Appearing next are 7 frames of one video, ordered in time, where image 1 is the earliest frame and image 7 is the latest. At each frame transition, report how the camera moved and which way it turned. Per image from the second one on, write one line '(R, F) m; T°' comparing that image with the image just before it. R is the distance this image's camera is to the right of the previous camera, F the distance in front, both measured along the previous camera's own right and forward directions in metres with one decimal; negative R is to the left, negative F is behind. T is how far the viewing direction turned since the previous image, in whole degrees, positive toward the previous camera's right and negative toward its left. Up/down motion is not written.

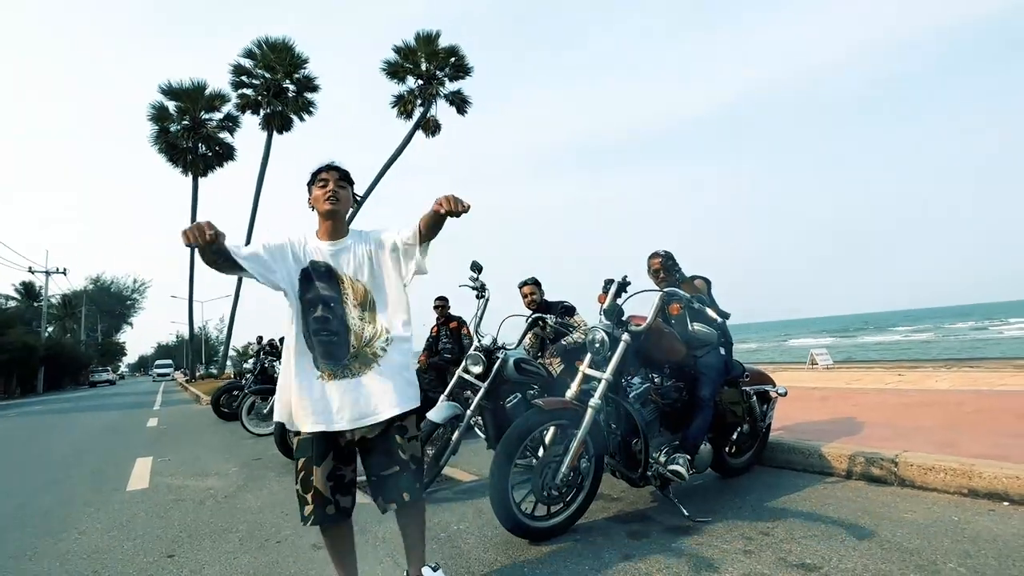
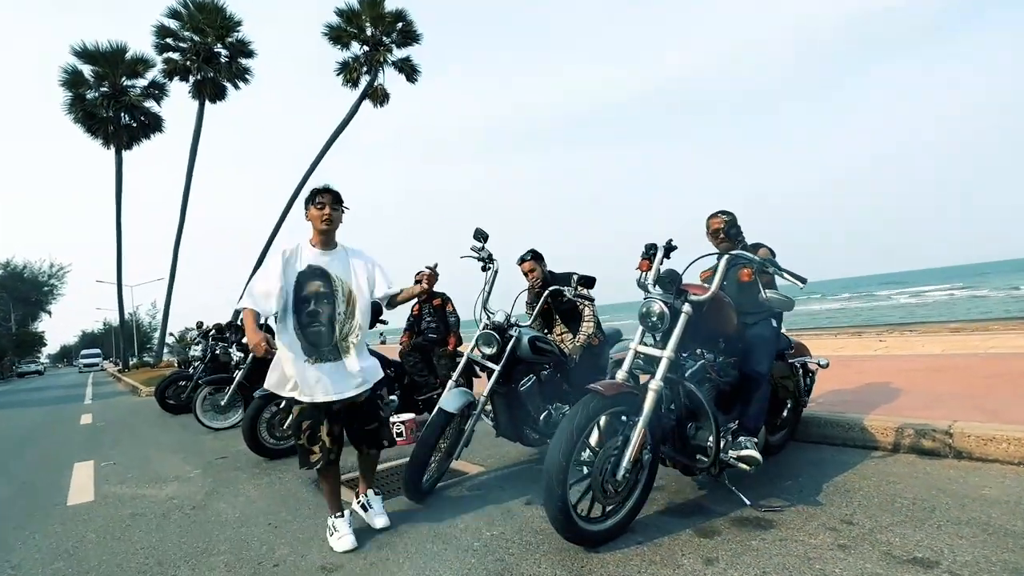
(-0.5, +0.6) m; +5°
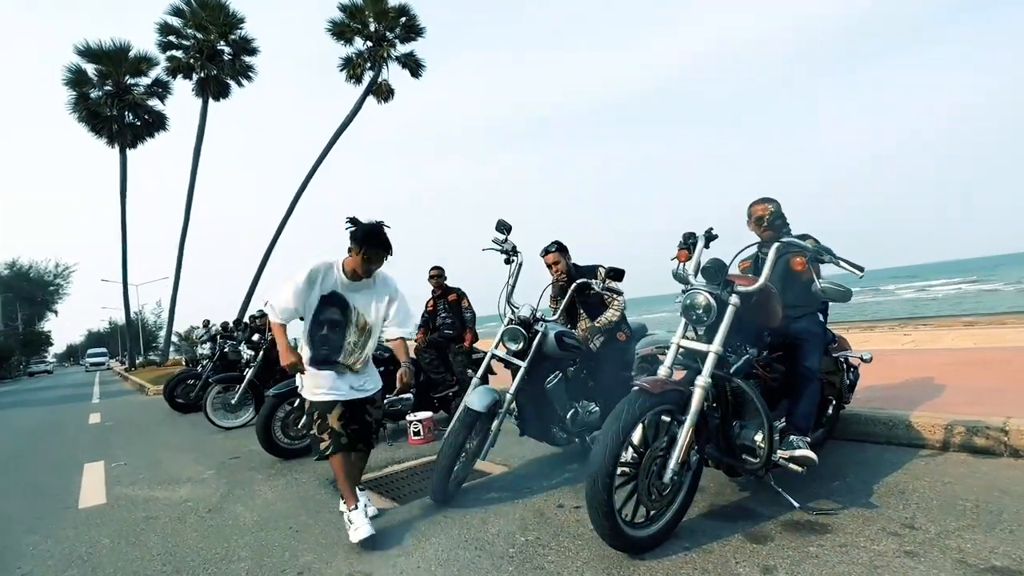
(-0.2, +0.2) m; 0°
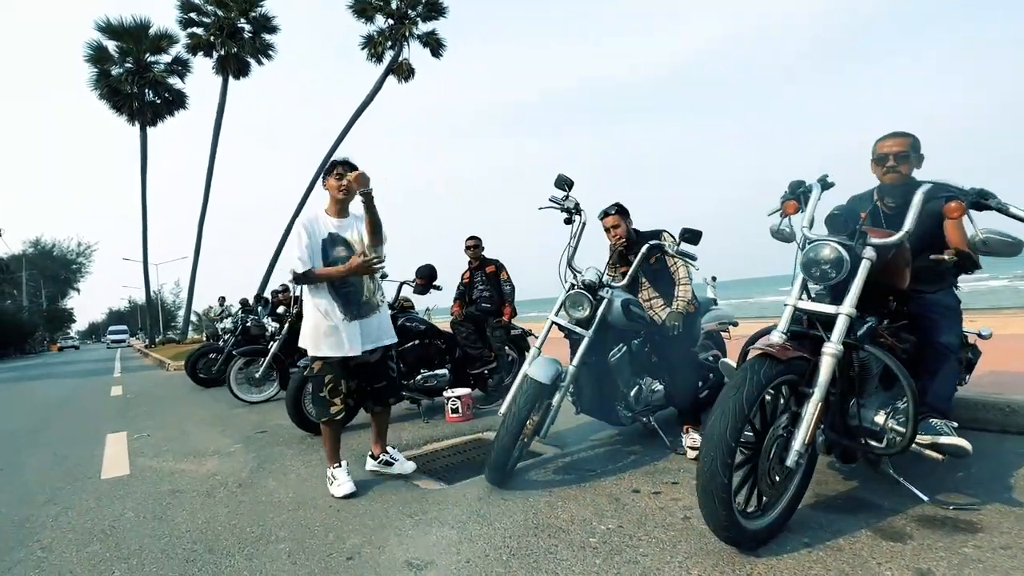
(-0.4, +0.4) m; -1°
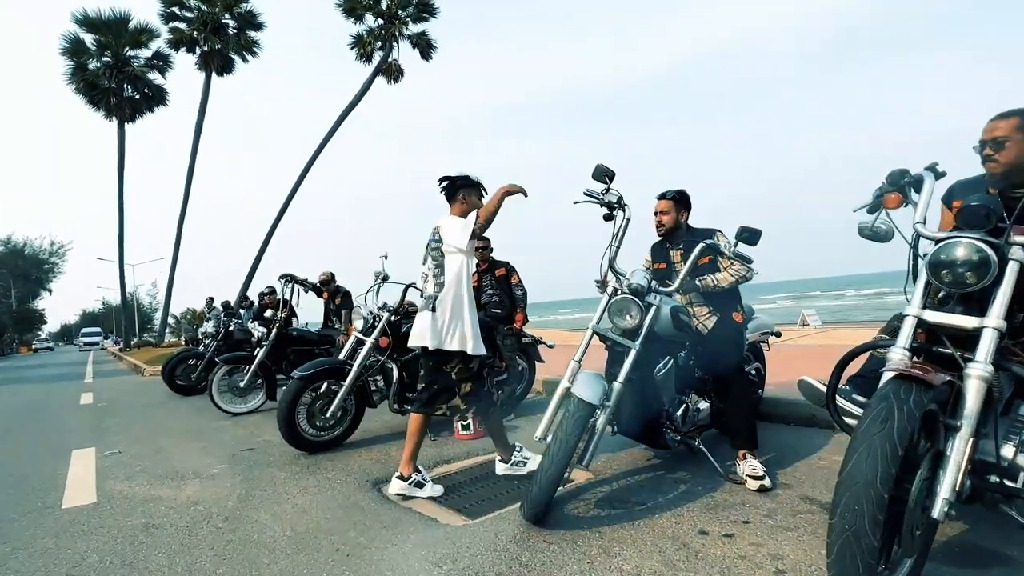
(-0.3, +0.5) m; +2°
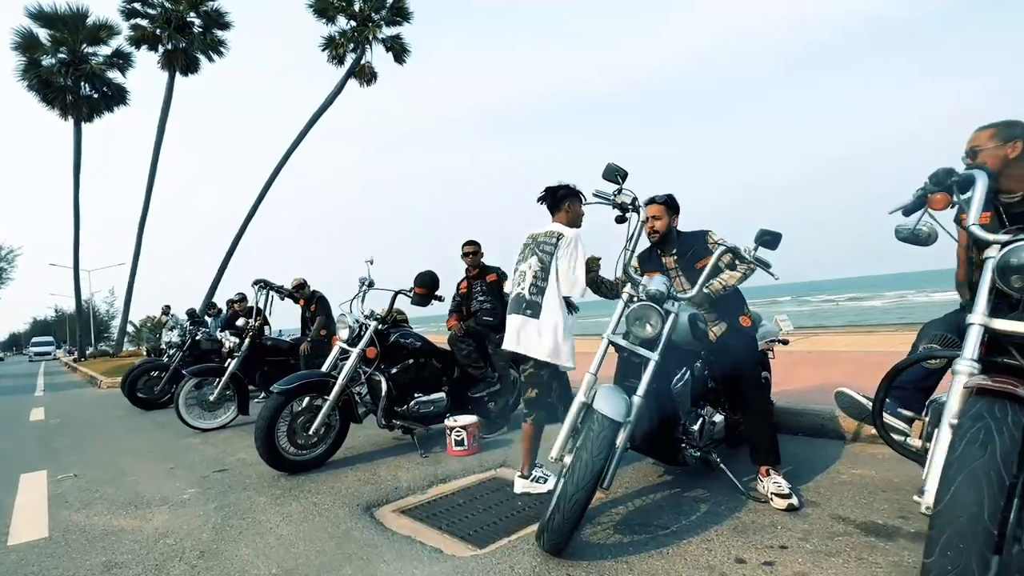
(-0.2, +0.3) m; +3°
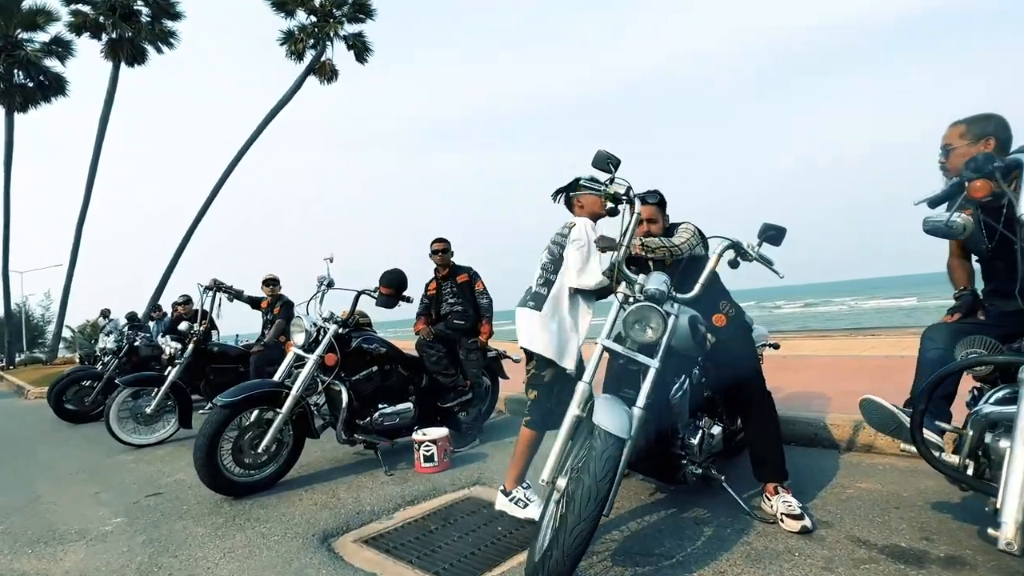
(-0.1, +0.4) m; +4°
